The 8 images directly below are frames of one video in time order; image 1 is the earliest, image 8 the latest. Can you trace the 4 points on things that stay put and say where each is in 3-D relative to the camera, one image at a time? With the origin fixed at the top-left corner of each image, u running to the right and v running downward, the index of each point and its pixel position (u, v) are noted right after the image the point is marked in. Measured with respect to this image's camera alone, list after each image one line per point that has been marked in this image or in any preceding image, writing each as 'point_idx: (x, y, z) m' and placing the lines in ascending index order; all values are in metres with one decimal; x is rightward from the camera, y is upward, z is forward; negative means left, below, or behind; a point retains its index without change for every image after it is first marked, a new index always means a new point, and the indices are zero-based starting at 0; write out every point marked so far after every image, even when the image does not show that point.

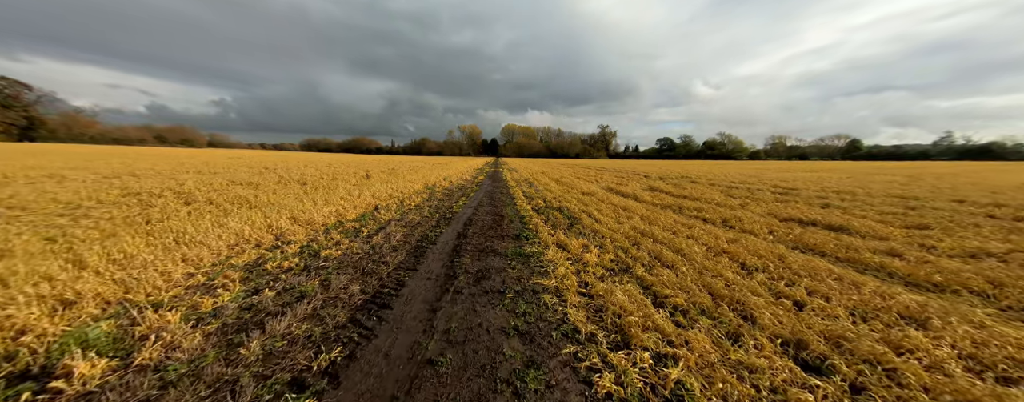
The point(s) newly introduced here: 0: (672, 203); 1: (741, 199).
0: (+6.9, -0.1, +11.6) m
1: (+11.1, +0.1, +13.1) m
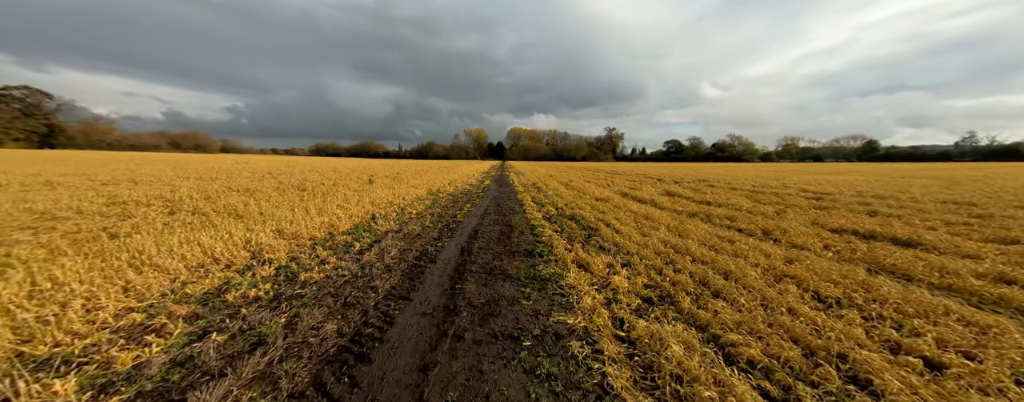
0: (+7.3, -0.4, +10.5) m
1: (+11.5, -0.2, +11.9) m
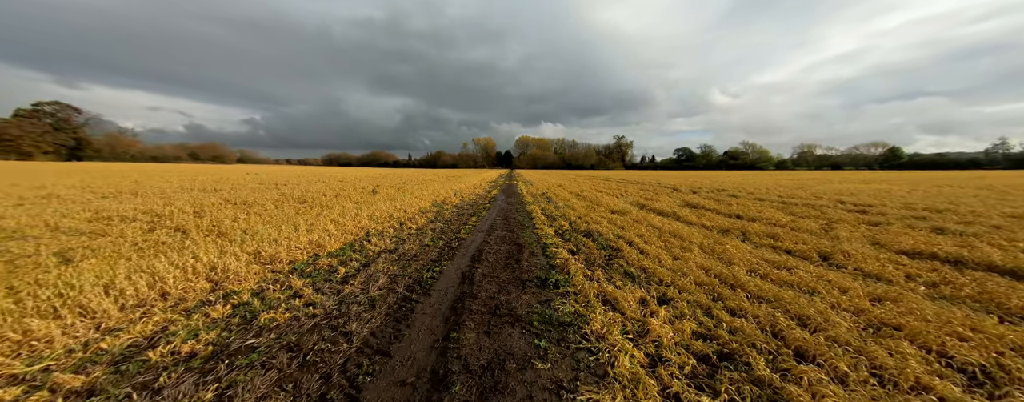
0: (+7.6, -0.9, +9.3) m
1: (+11.8, -0.7, +10.6) m
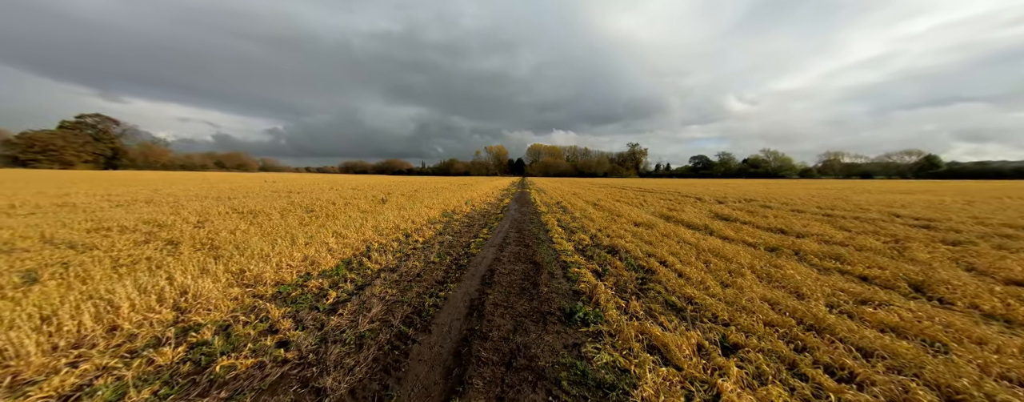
0: (+8.0, -1.3, +8.1) m
1: (+12.4, -1.2, +9.2) m
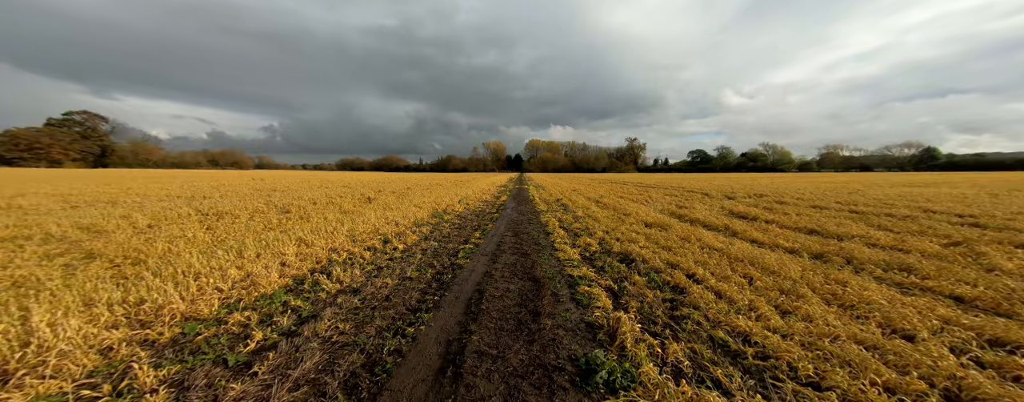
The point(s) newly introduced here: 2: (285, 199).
0: (+7.9, -1.2, +6.9) m
1: (+12.2, -1.1, +8.0) m
2: (-14.9, +0.1, +17.7) m
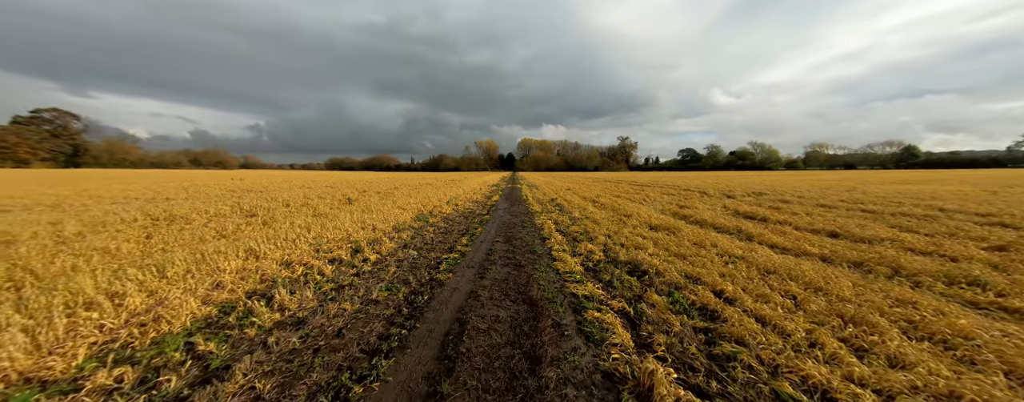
0: (+7.7, -1.2, +6.0) m
1: (+12.0, -1.0, +7.2) m
2: (-15.4, 0.0, +16.2) m
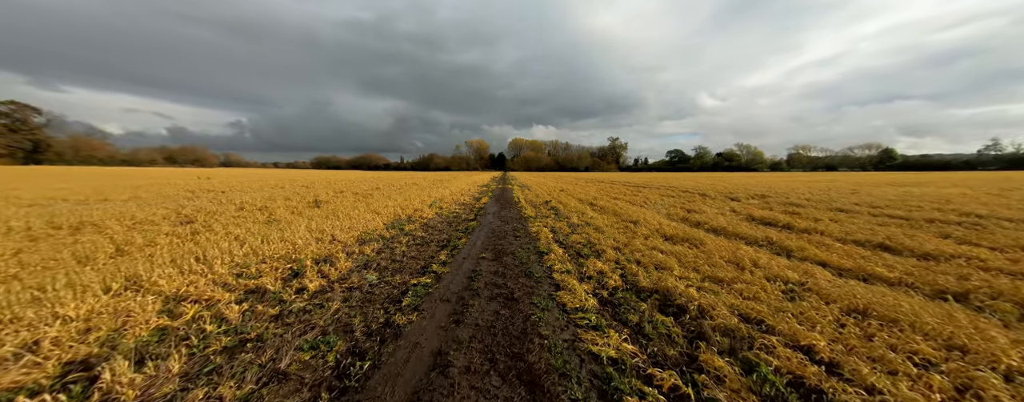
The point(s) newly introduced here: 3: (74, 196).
0: (+7.5, -1.4, +4.5) m
1: (+11.8, -1.2, +5.9) m
2: (-15.9, -0.1, +14.0) m
3: (-25.8, +0.3, +15.8) m
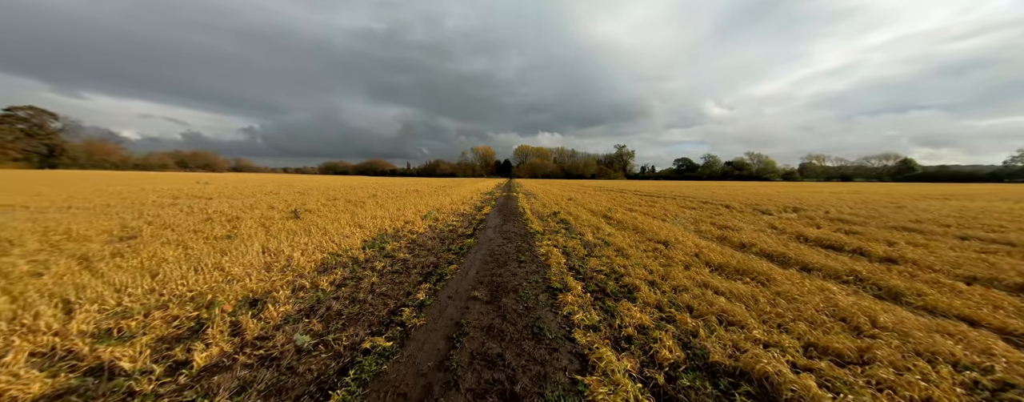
0: (+7.5, -1.8, +2.6) m
1: (+11.8, -1.7, +3.9) m
2: (-15.7, -0.5, +12.5) m
3: (-25.6, 0.0, +14.5) m
